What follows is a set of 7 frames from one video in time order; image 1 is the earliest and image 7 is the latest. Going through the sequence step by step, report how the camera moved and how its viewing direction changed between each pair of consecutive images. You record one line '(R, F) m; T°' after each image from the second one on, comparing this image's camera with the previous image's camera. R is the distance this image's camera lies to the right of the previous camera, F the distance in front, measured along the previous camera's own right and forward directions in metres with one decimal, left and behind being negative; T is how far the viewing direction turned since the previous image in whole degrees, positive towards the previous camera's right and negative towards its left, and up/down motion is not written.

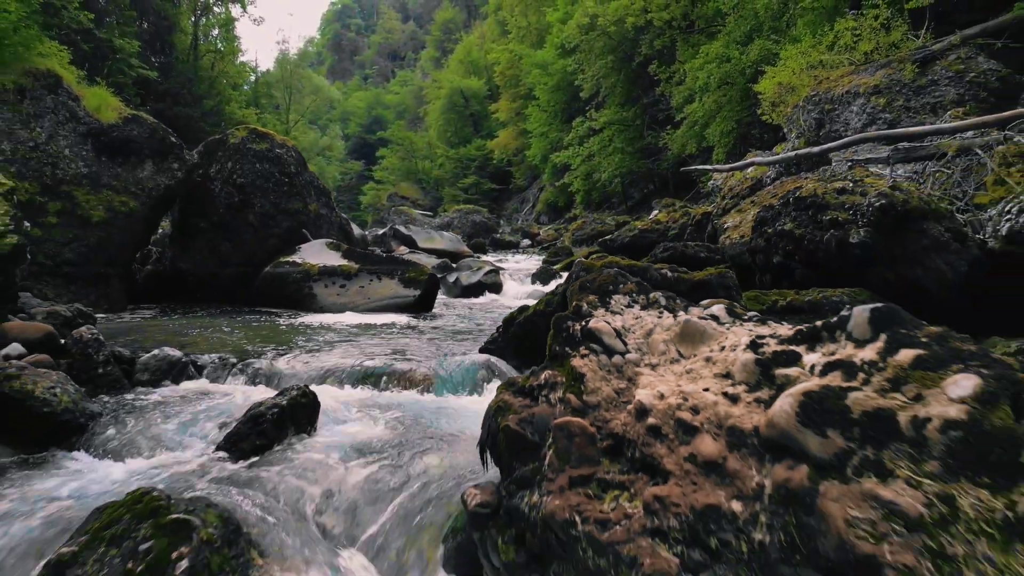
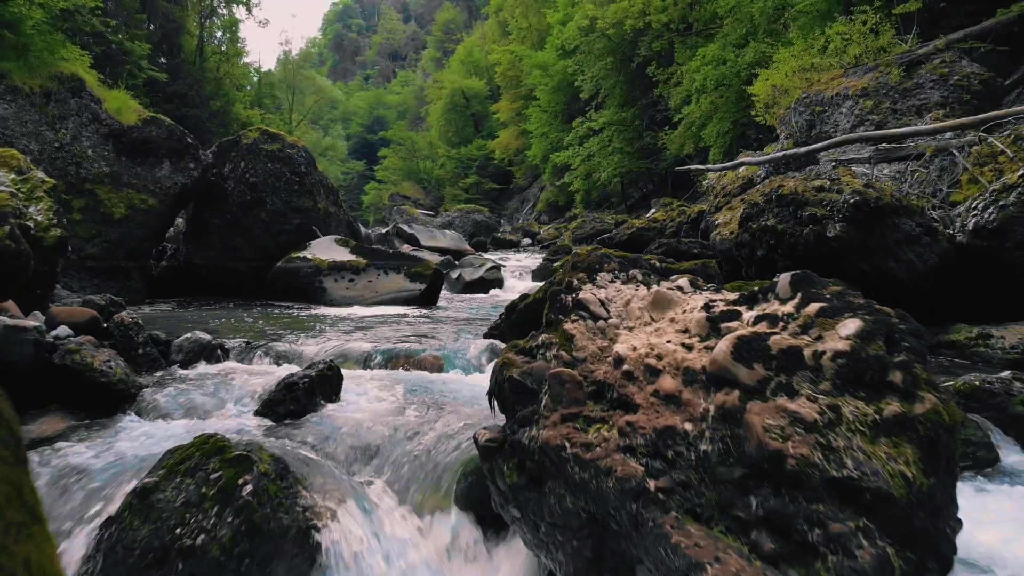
(0.0, -0.5) m; 0°
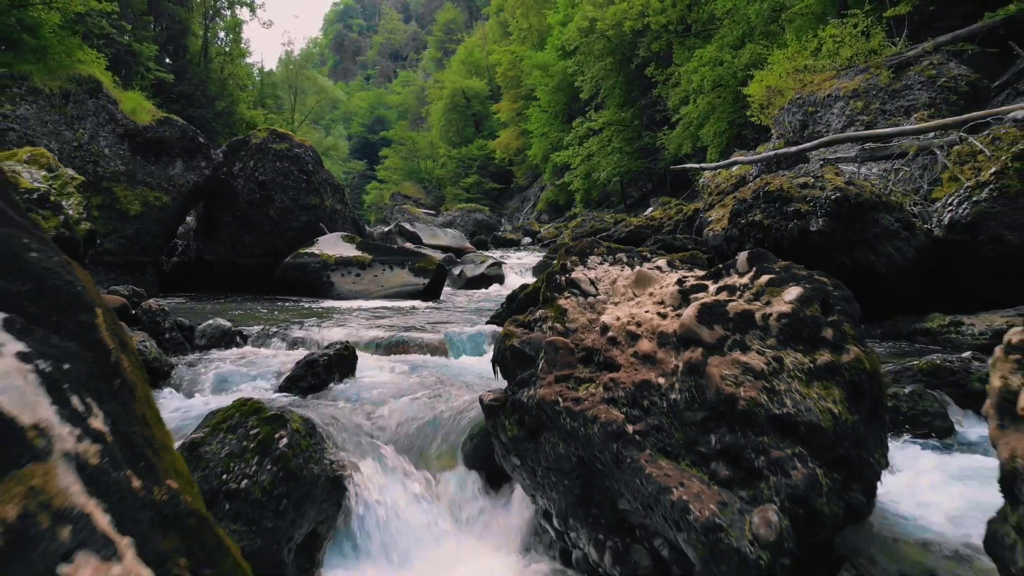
(0.0, -0.4) m; 0°
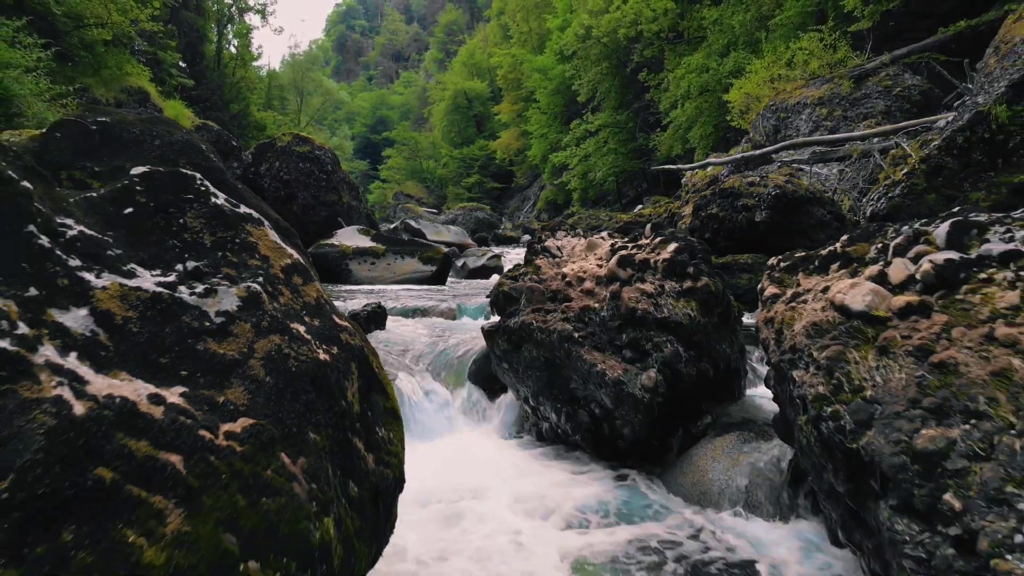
(+0.1, -1.5) m; 0°
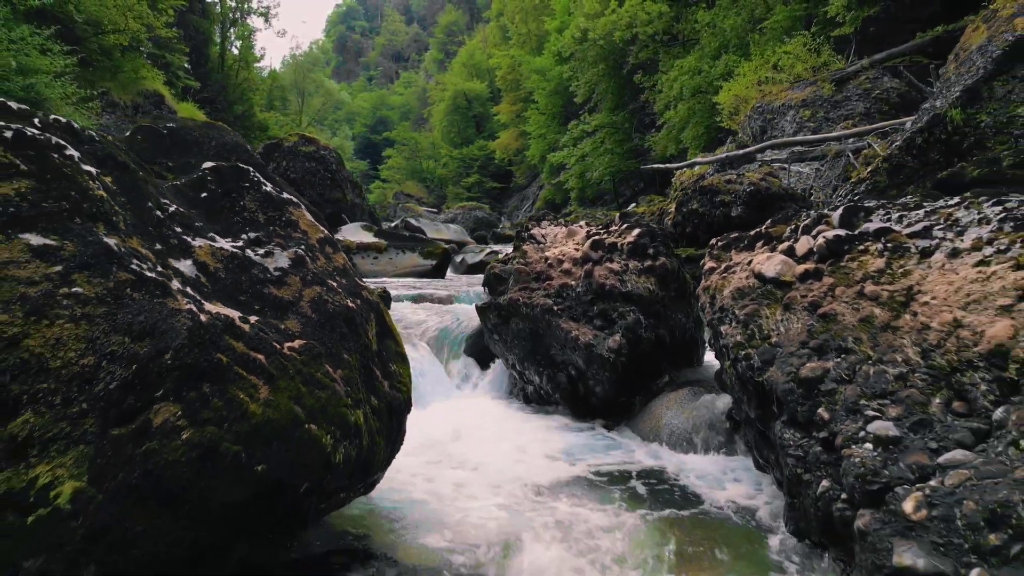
(+0.1, -0.7) m; 0°
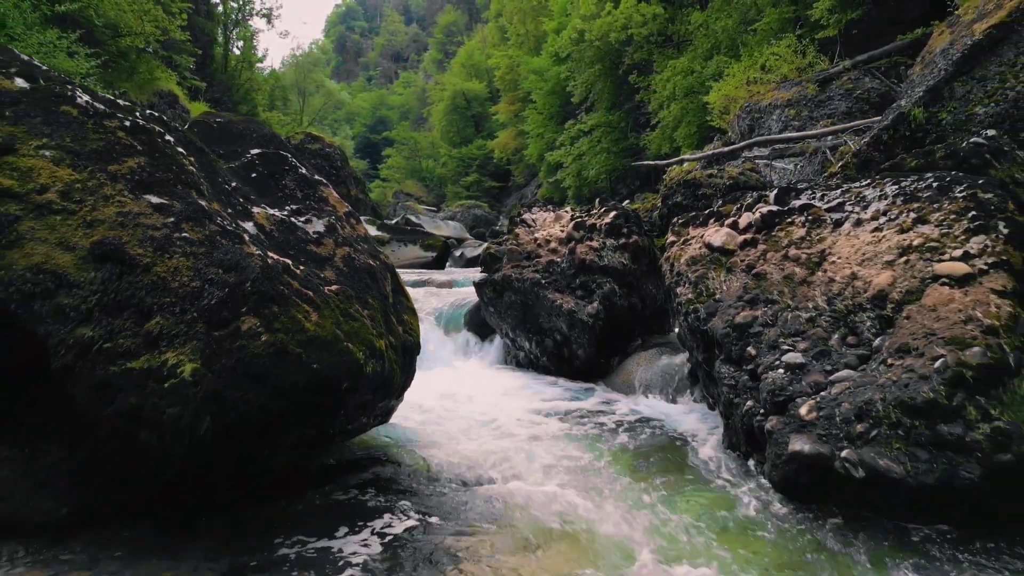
(0.0, -0.7) m; 0°
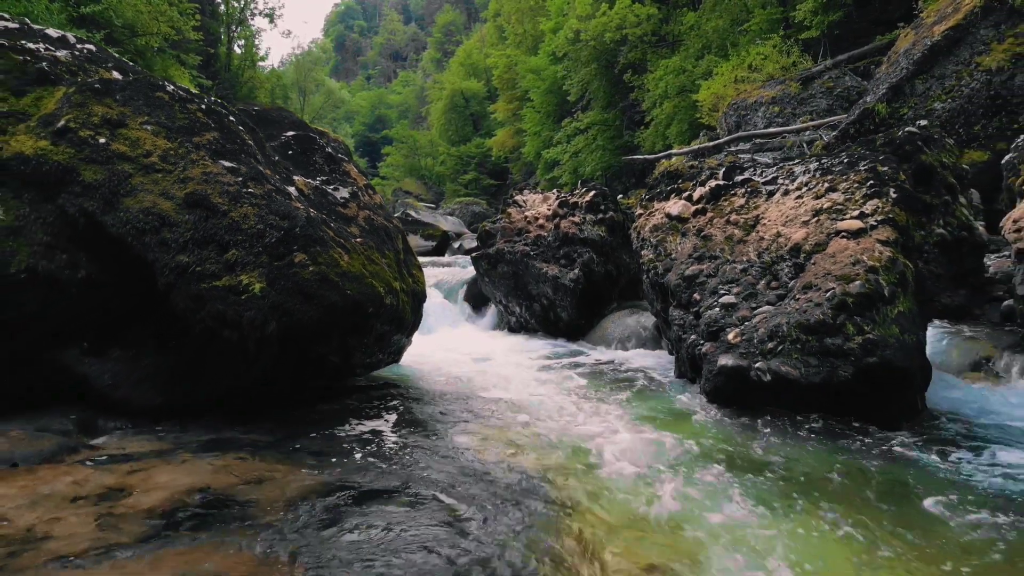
(+0.1, -0.8) m; 0°
